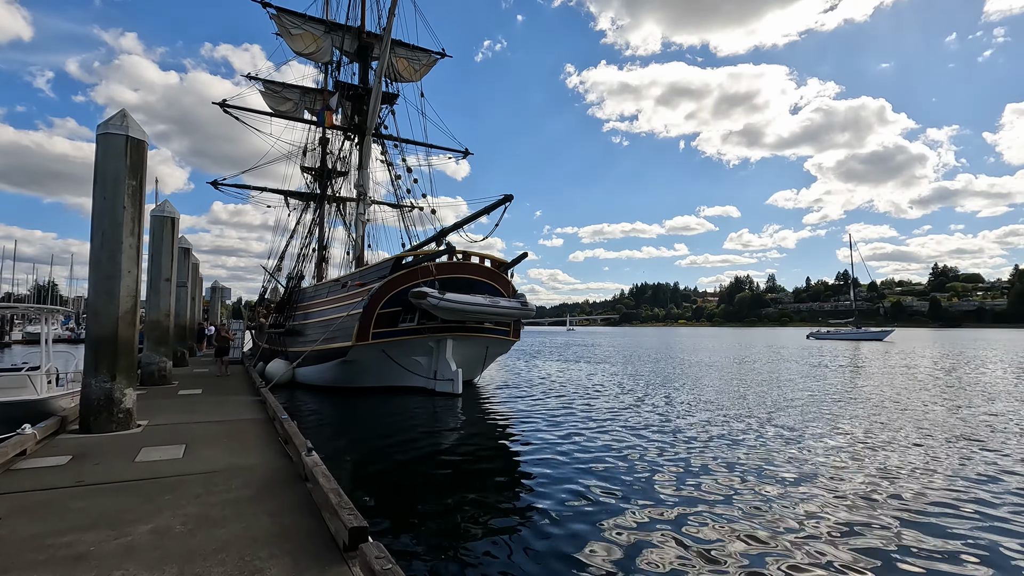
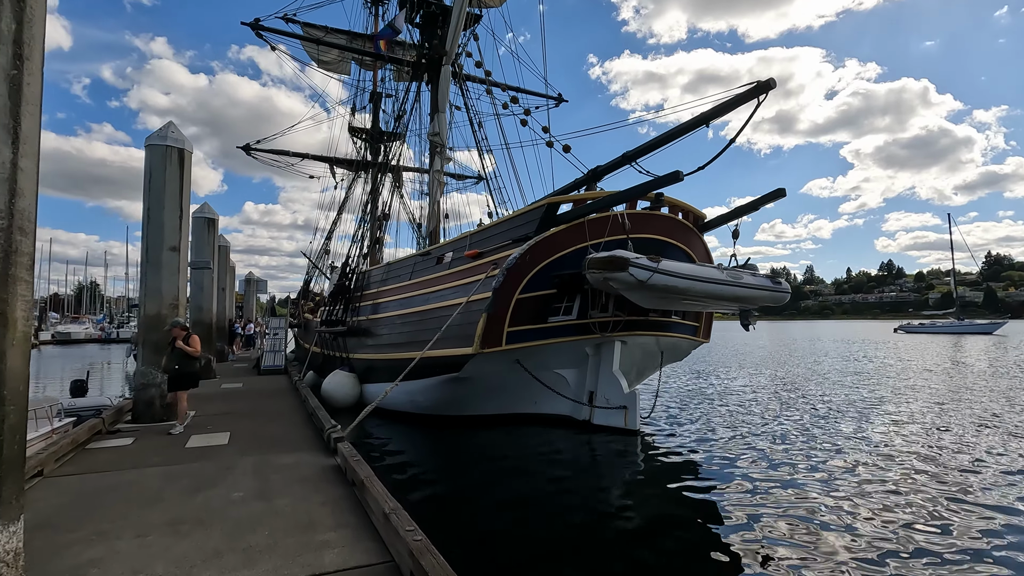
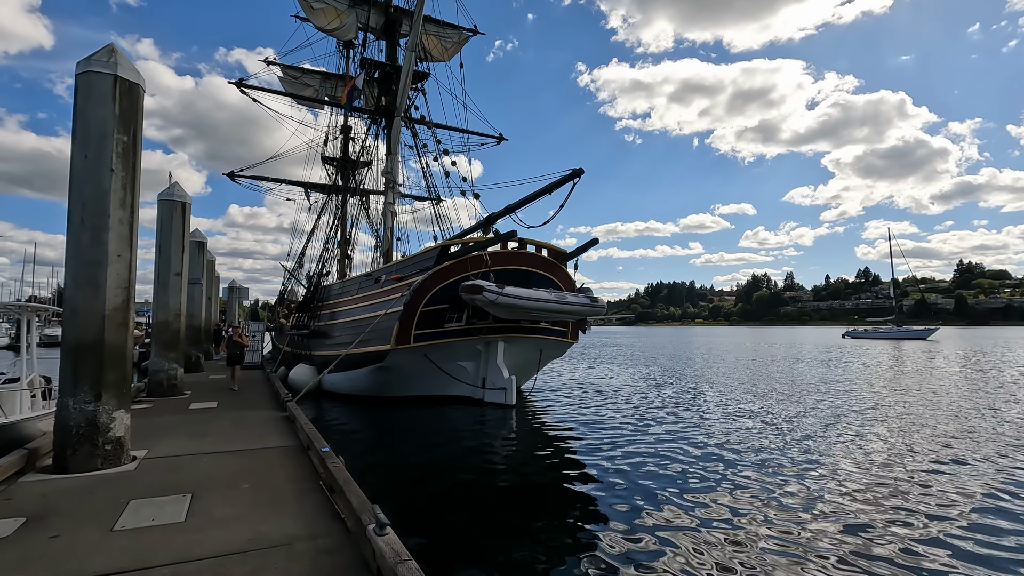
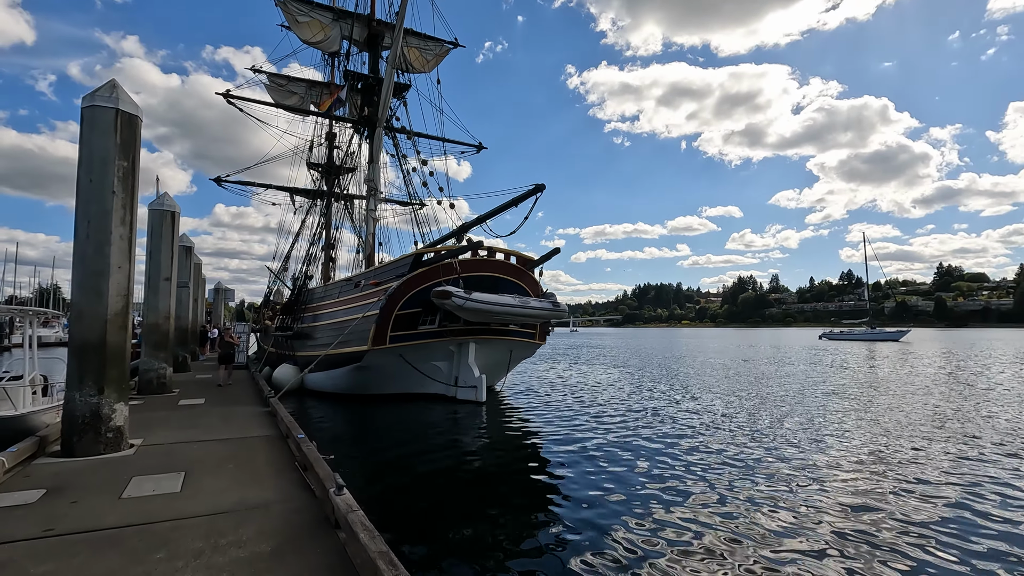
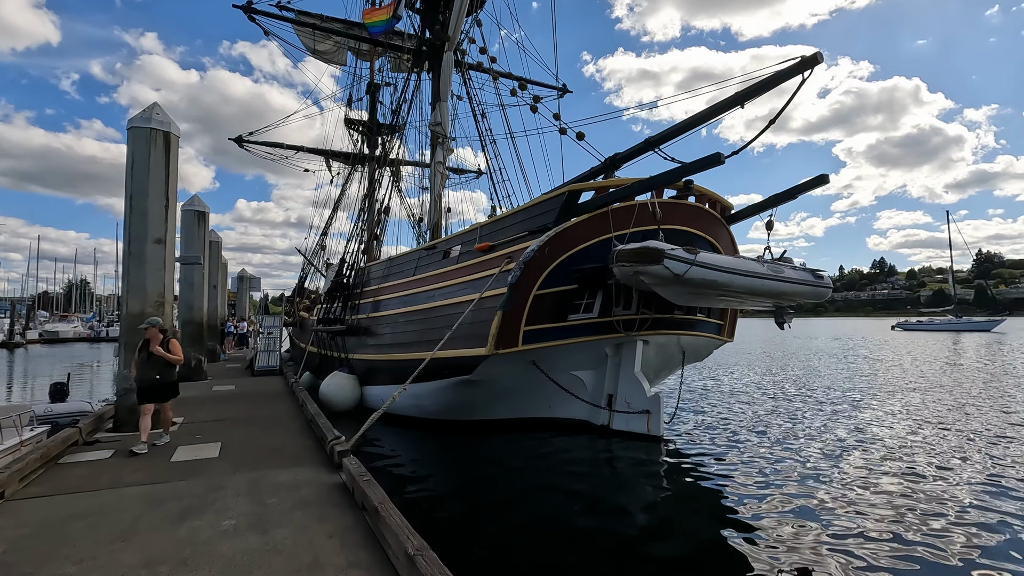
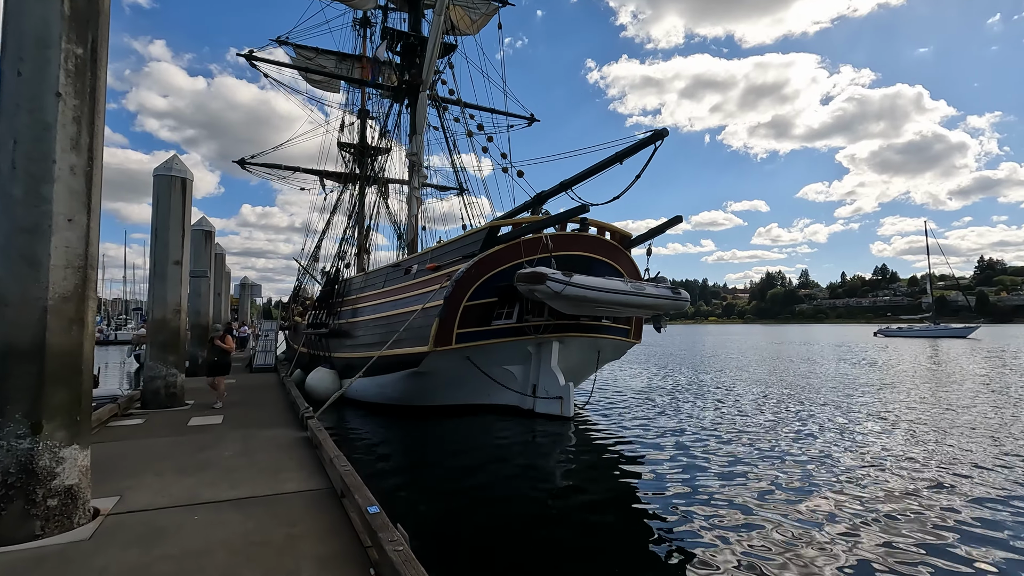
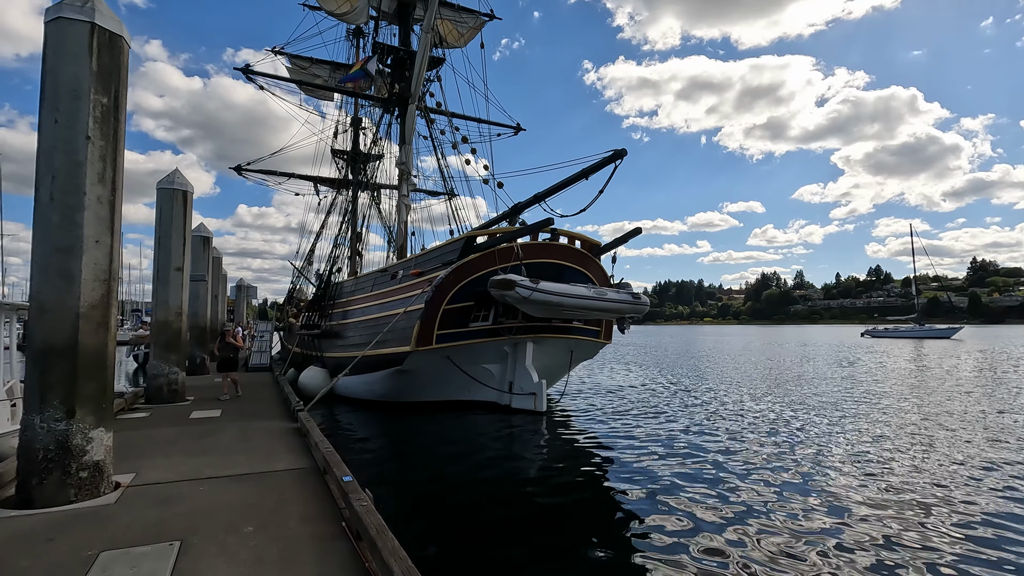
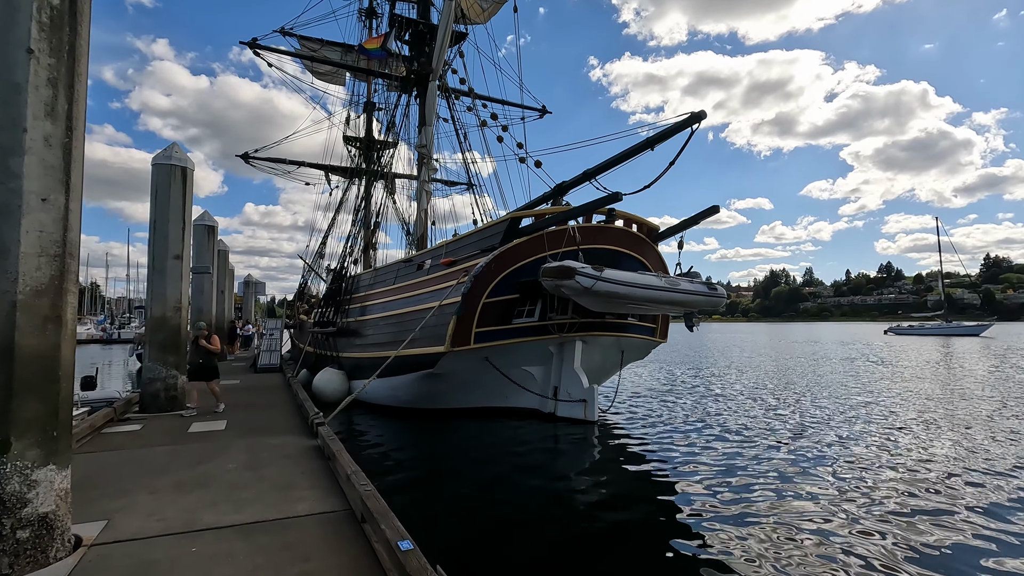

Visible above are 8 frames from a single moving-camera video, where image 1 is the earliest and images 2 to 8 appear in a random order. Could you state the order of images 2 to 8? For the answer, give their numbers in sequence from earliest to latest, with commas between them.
4, 3, 7, 6, 8, 2, 5
